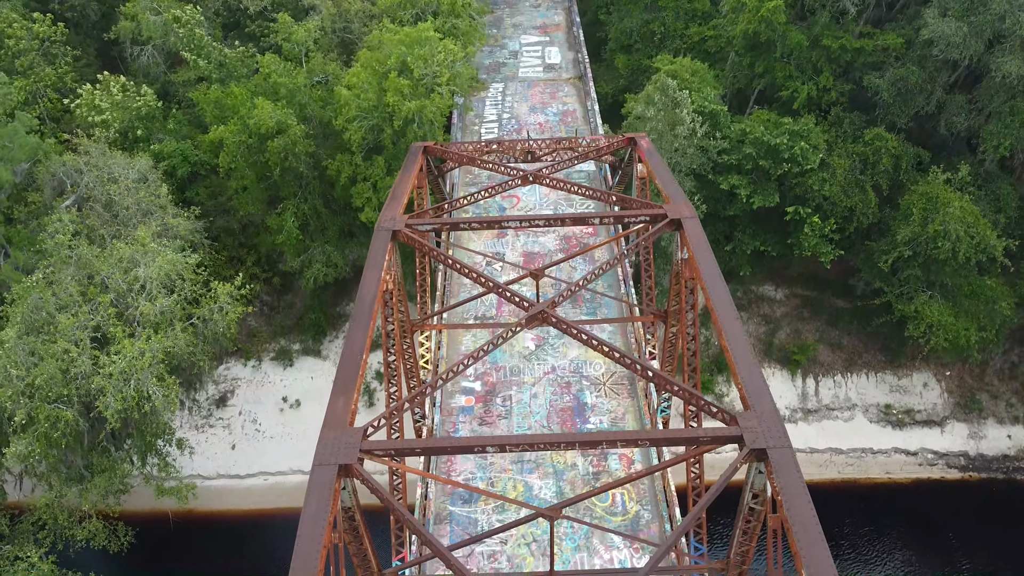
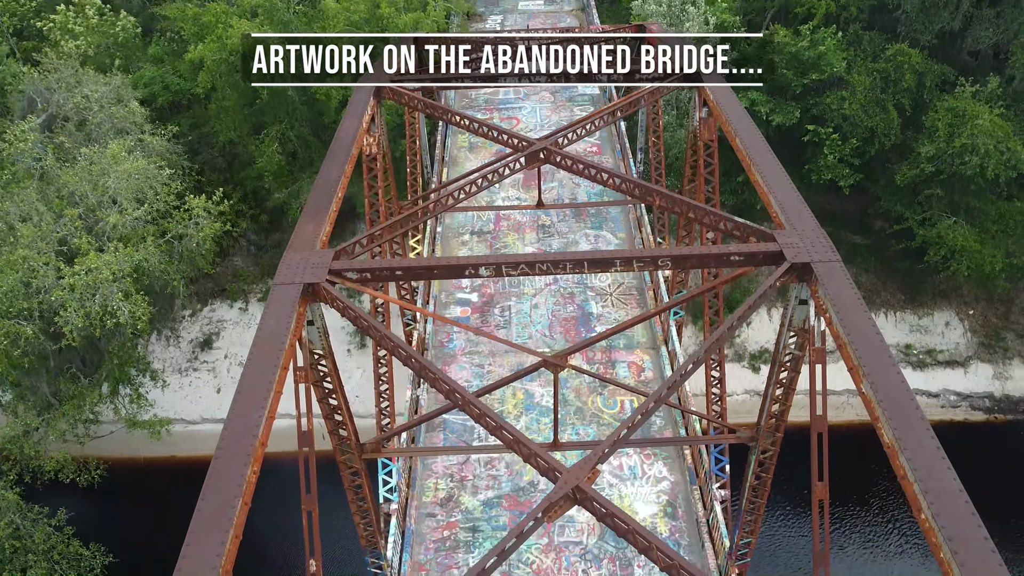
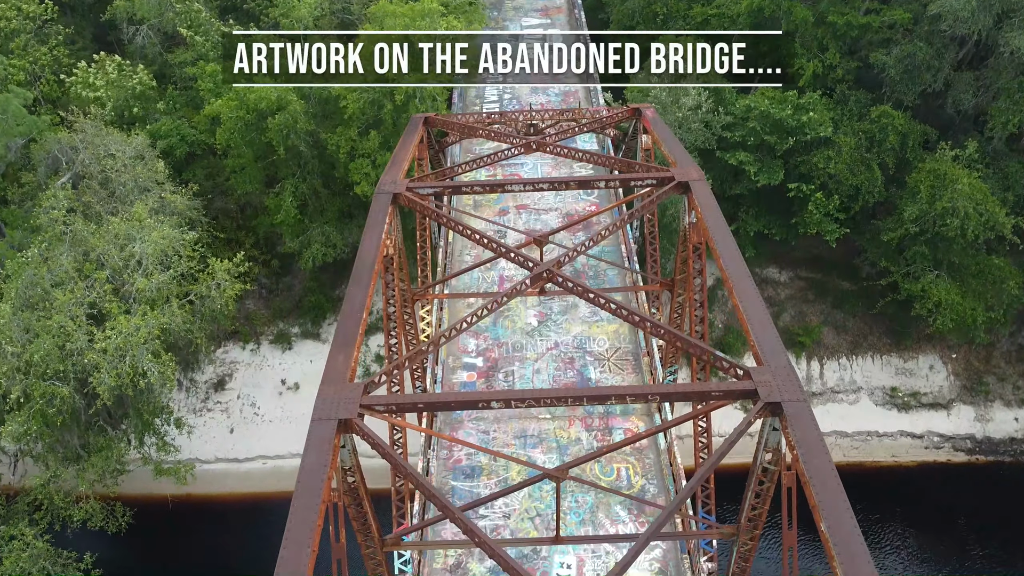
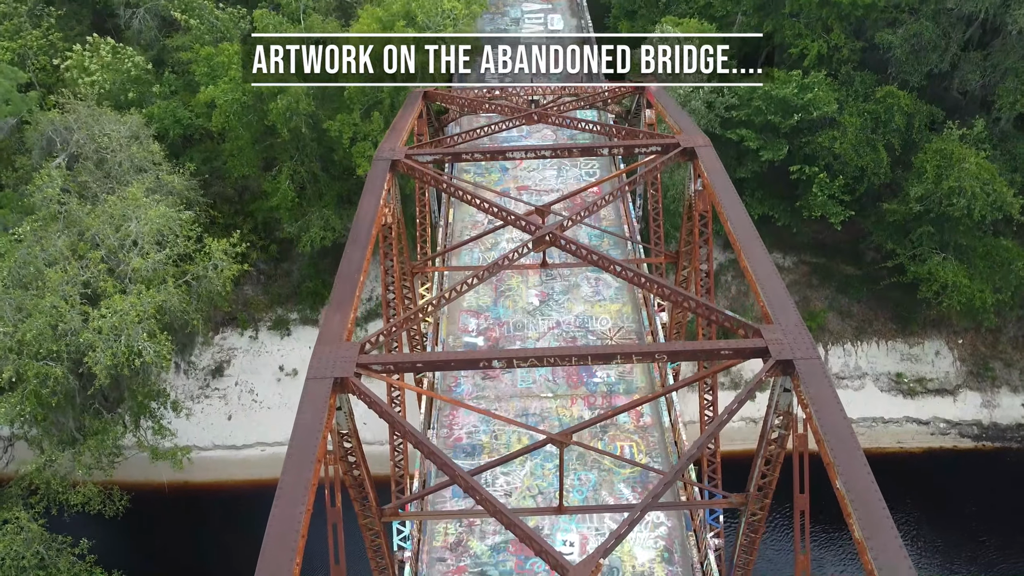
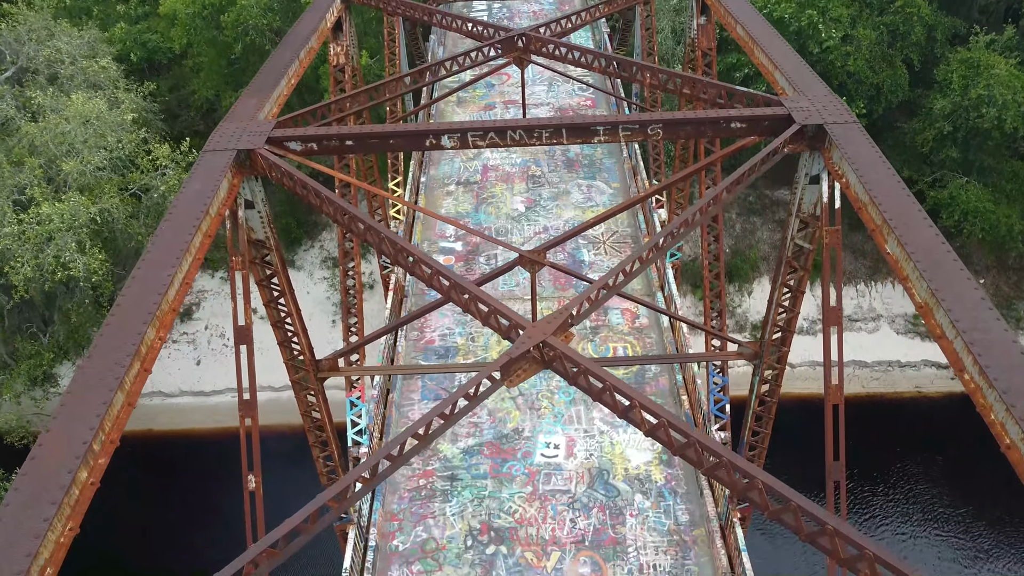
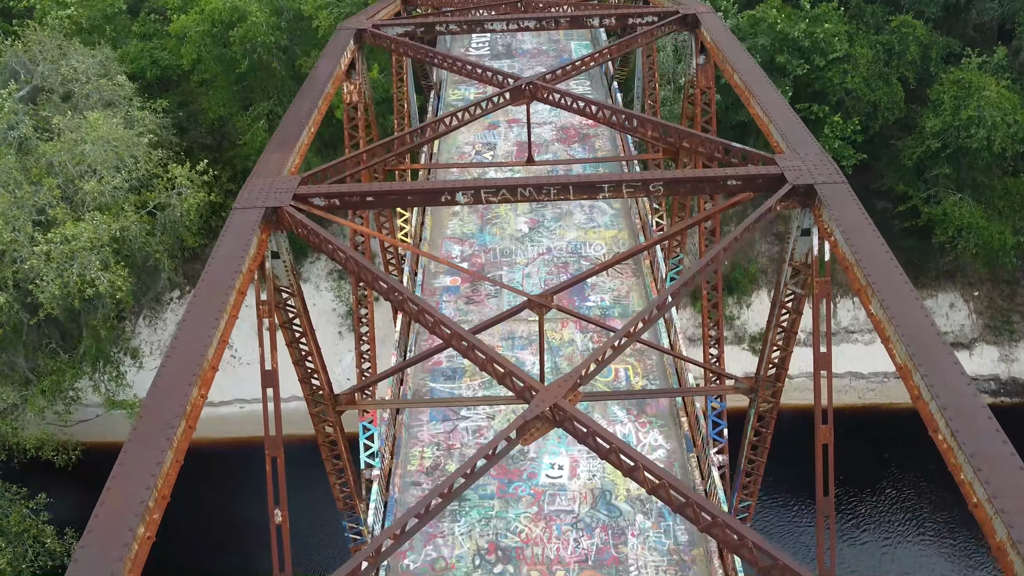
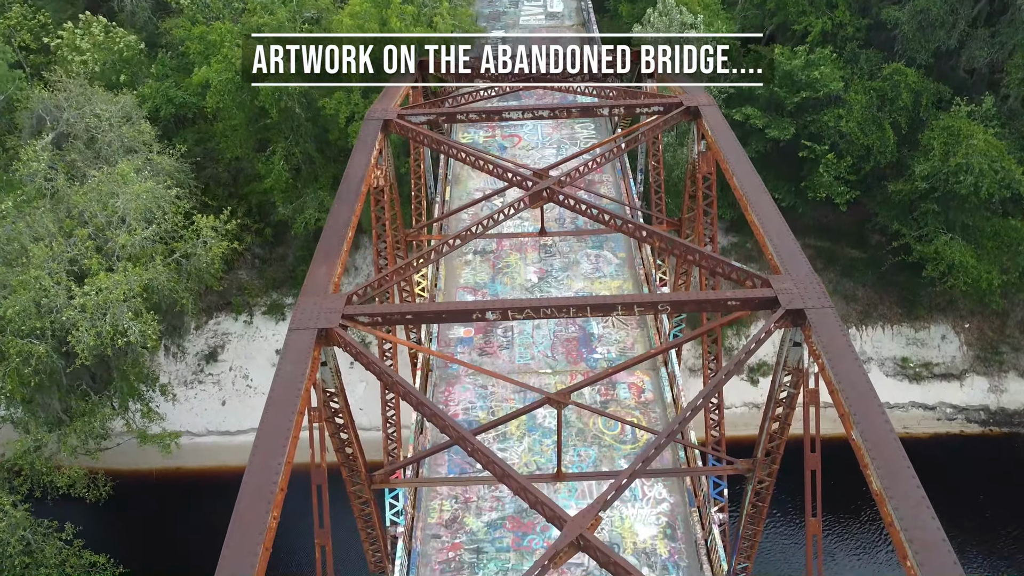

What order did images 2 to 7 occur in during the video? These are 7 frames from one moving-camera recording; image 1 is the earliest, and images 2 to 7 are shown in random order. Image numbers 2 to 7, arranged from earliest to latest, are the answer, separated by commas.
3, 4, 7, 2, 6, 5
